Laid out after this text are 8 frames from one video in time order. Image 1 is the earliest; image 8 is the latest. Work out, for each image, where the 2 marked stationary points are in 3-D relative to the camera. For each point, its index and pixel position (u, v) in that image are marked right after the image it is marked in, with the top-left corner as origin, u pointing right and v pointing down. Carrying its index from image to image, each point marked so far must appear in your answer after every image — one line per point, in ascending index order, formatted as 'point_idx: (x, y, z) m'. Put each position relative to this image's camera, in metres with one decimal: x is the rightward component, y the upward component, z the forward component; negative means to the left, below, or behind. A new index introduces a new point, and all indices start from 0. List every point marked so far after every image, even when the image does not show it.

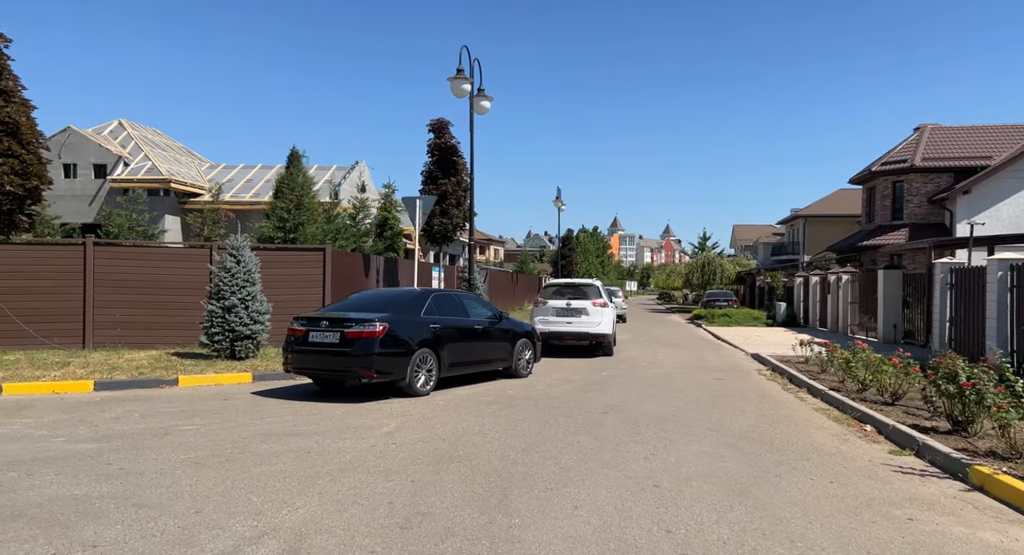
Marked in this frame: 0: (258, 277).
0: (-3.5, +0.1, +11.2) m
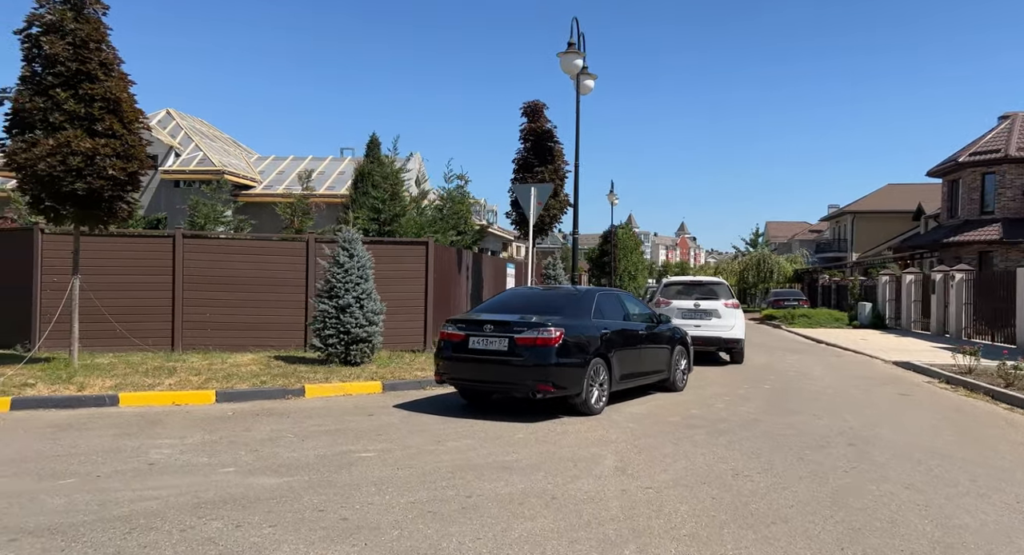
0: (-1.8, +0.1, +10.4) m
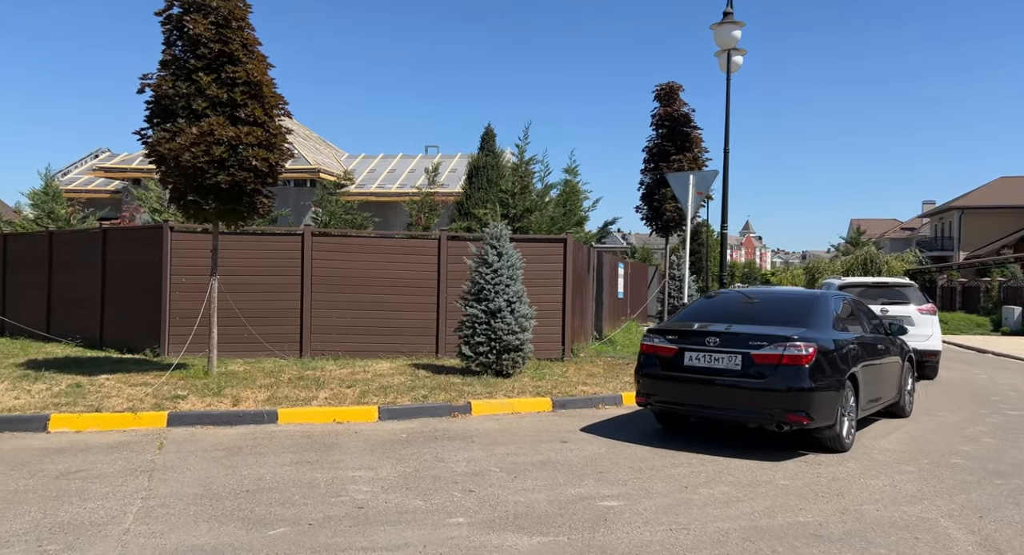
0: (+0.1, +0.1, +9.6) m
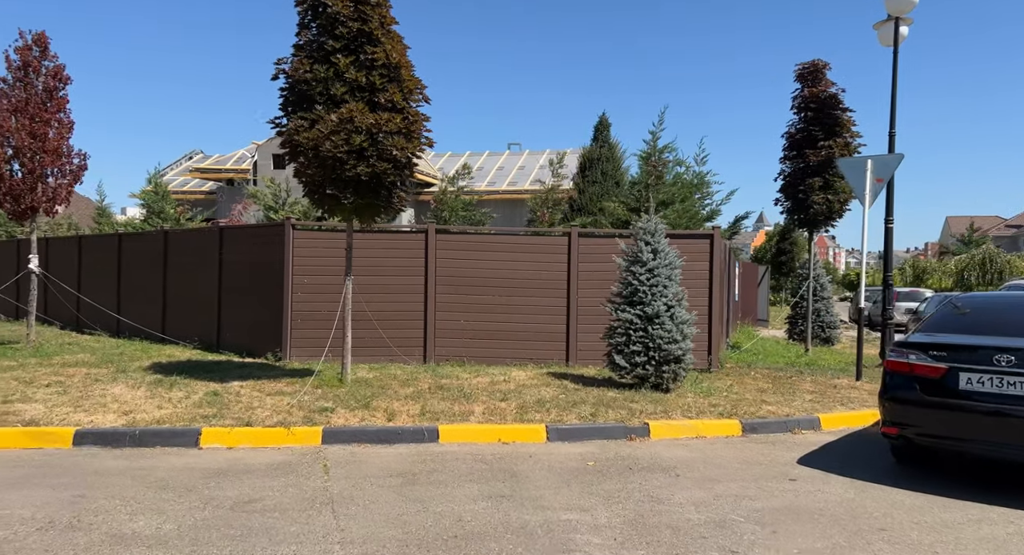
0: (+1.8, 0.0, +8.6) m
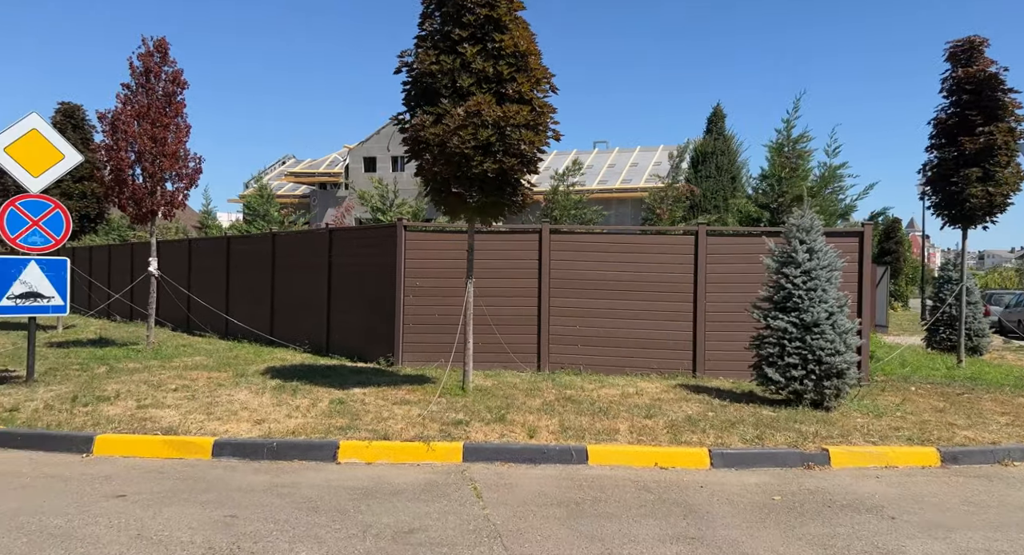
0: (+3.2, 0.0, +7.8) m
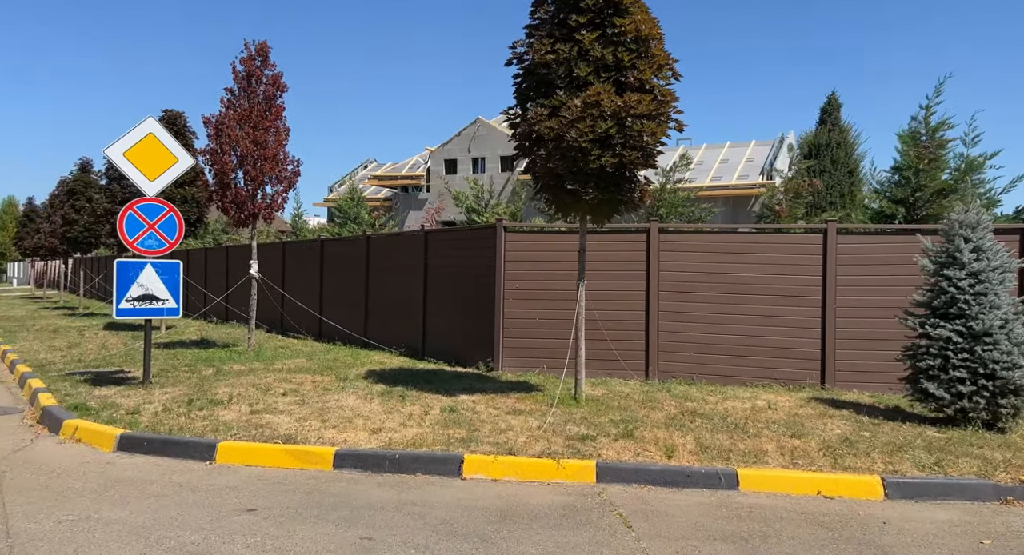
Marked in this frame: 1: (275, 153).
0: (+4.4, -0.1, +6.9) m
1: (-4.7, +2.5, +15.6) m
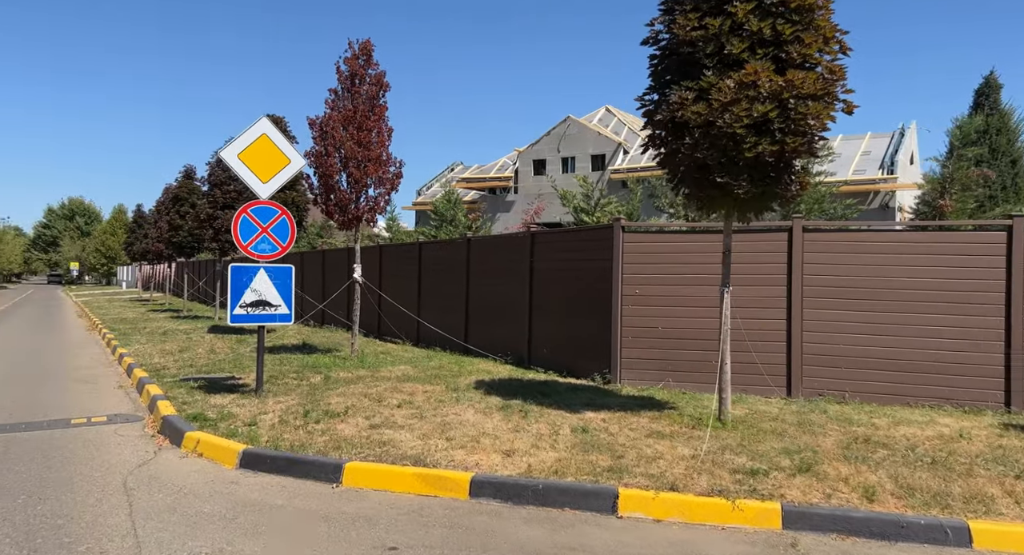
0: (+5.6, -0.1, +5.6) m
1: (-2.6, +2.4, +15.2) m
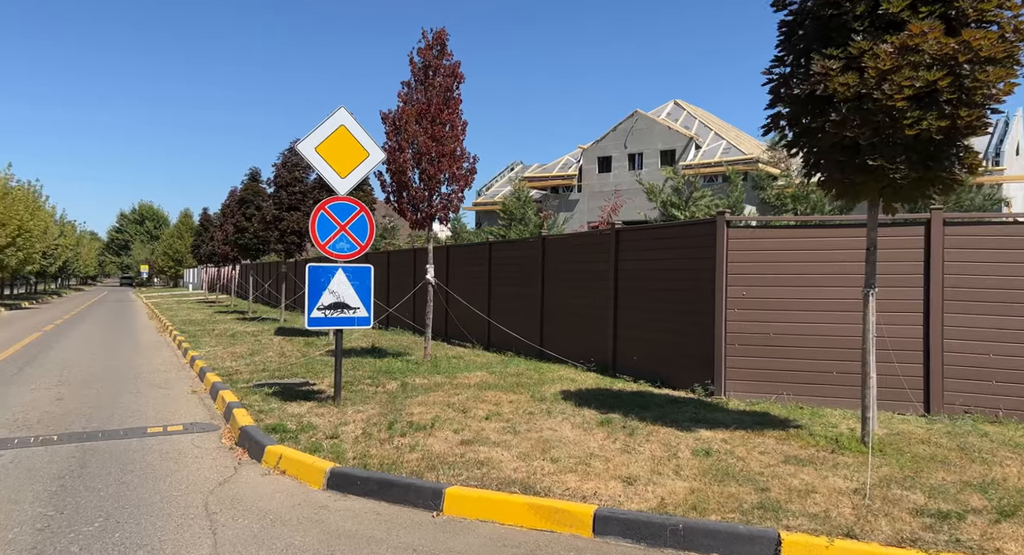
0: (+6.4, -0.1, +4.4) m
1: (-1.0, +2.3, +14.5) m
